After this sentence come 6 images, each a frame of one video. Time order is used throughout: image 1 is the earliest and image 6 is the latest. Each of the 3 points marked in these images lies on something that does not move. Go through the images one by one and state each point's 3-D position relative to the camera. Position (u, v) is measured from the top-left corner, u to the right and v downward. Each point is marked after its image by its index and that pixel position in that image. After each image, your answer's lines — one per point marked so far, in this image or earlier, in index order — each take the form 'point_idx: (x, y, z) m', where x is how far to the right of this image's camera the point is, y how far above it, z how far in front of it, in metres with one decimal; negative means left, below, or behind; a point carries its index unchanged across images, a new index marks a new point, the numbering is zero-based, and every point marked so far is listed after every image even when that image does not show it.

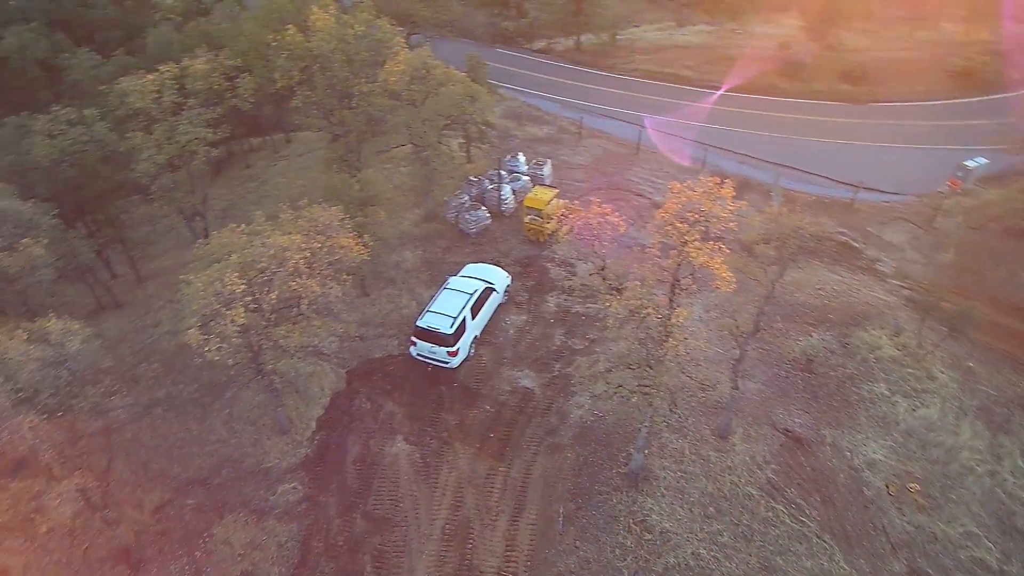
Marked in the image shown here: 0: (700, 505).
0: (+4.3, -5.0, +13.9) m
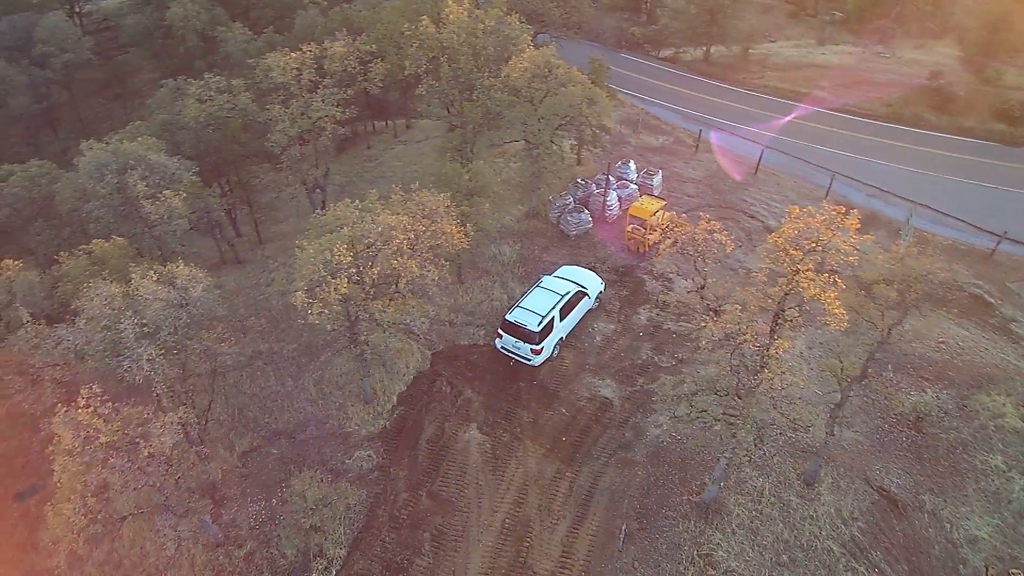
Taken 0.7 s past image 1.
0: (+5.6, -5.6, +13.1) m
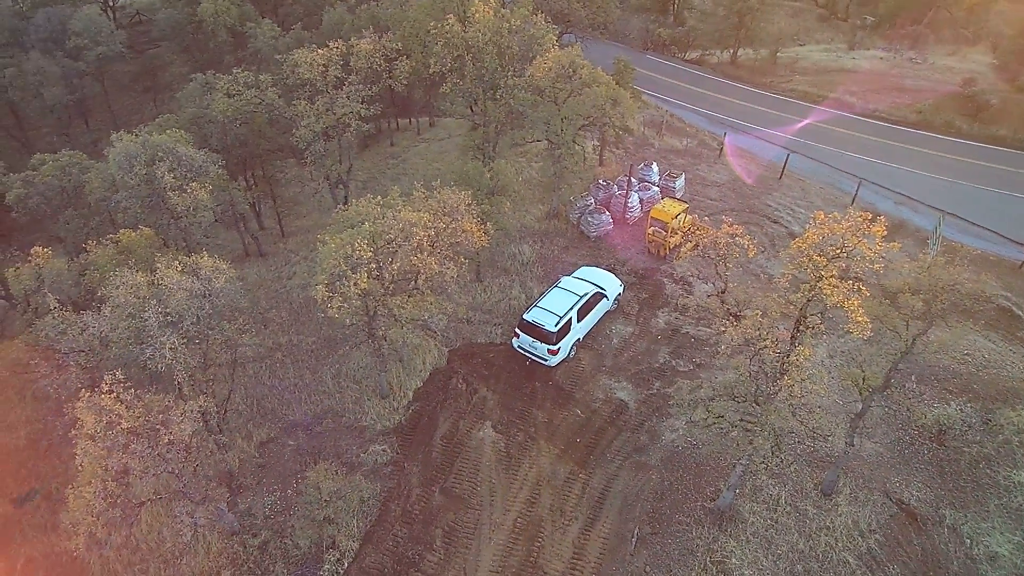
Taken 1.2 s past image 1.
0: (+5.9, -5.8, +13.0) m
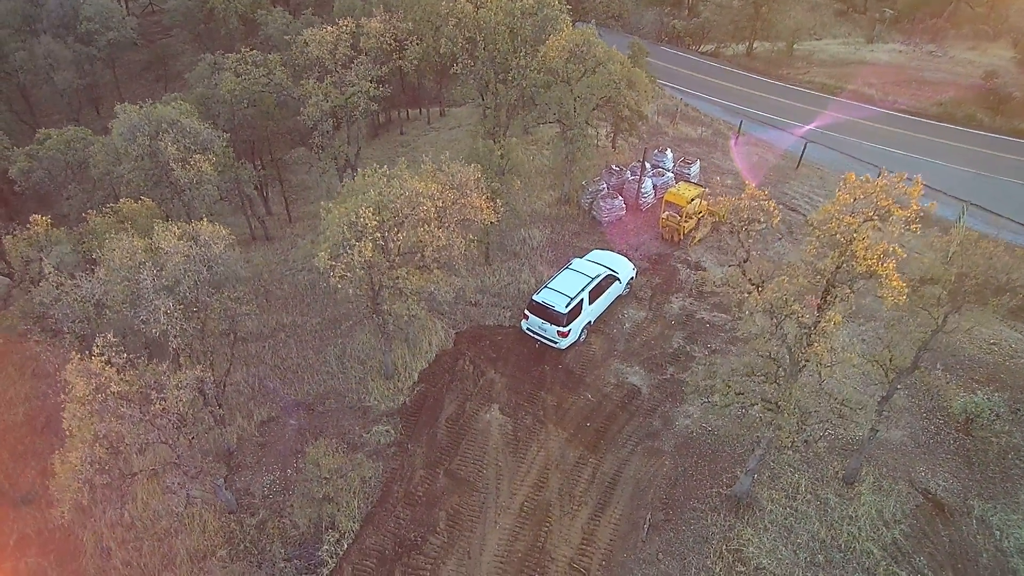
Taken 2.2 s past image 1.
0: (+6.0, -5.3, +12.3) m
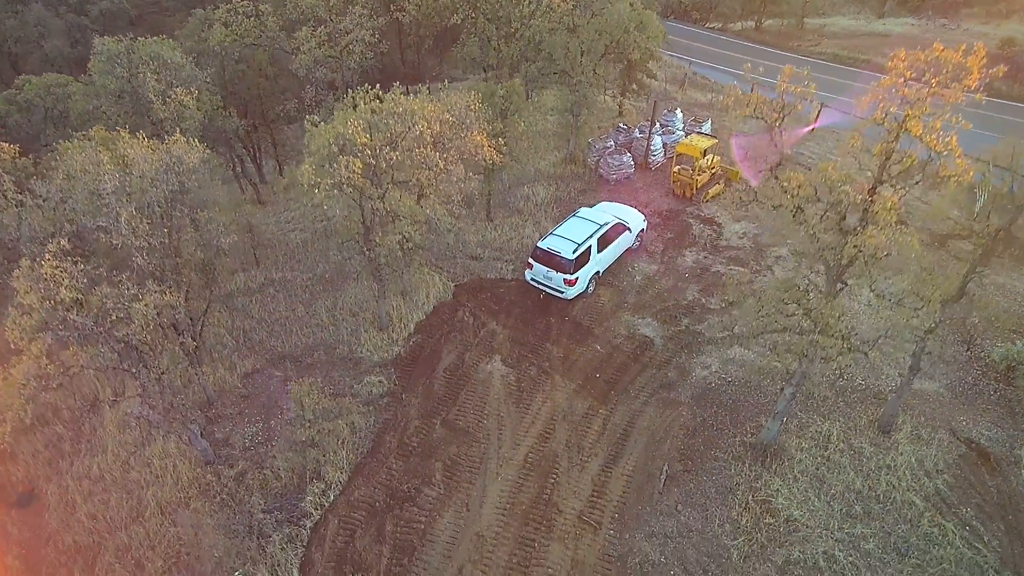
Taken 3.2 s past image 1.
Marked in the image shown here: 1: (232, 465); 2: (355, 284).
0: (+6.0, -3.9, +11.2) m
1: (-5.7, -3.6, +12.3) m
2: (-4.3, +0.1, +16.8) m
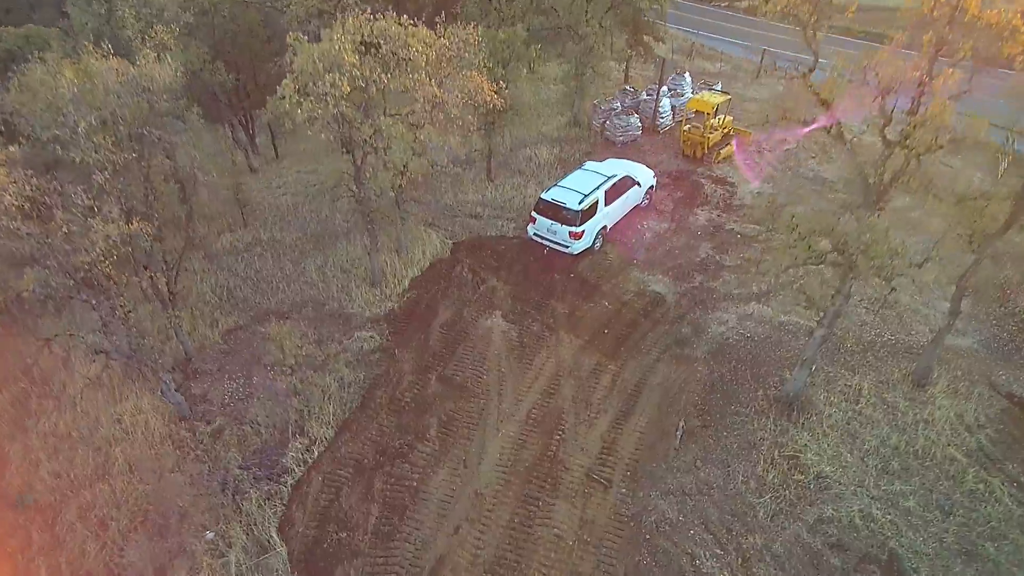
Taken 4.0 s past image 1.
0: (+6.1, -2.8, +10.1) m
1: (-5.6, -2.5, +11.3) m
2: (-4.3, +1.2, +15.8) m
